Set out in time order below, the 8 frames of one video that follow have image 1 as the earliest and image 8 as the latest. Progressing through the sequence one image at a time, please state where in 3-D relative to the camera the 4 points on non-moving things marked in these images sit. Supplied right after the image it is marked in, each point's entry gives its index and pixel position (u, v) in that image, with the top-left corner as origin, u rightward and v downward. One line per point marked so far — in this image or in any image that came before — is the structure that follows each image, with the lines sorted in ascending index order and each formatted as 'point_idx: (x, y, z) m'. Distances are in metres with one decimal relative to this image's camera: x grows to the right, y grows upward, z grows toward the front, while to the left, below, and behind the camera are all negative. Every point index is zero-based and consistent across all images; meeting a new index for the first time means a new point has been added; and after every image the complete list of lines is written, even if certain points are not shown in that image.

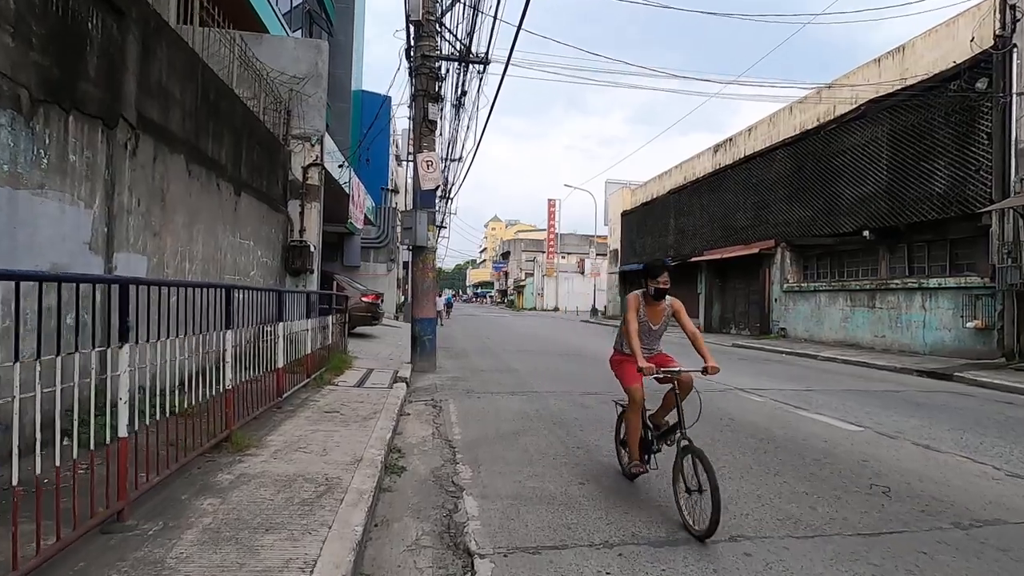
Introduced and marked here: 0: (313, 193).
0: (-4.9, +2.3, +13.2) m
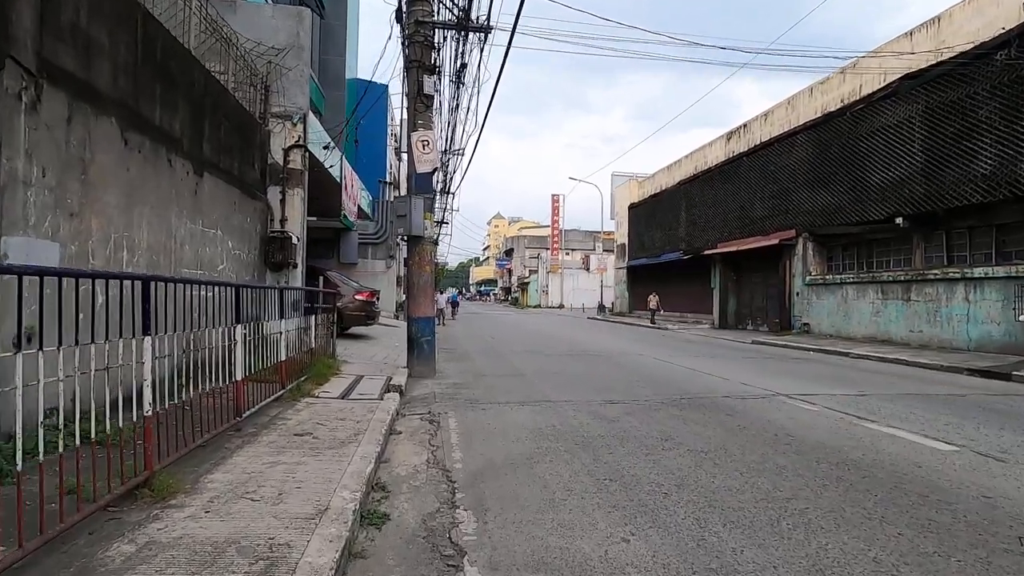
0: (-4.7, +2.4, +11.8) m
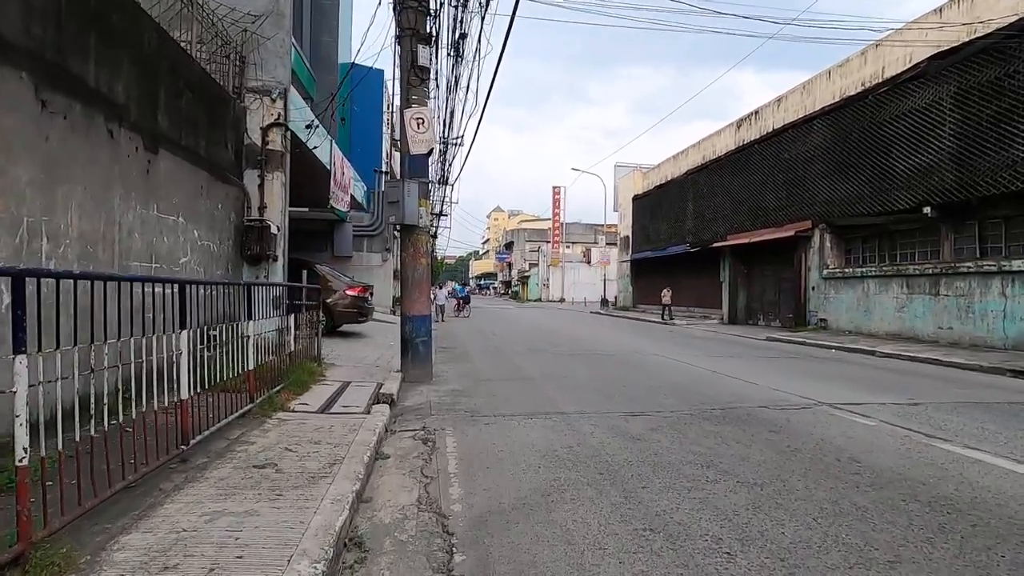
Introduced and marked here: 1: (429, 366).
0: (-4.6, +2.5, +10.6) m
1: (-1.6, -1.5, +10.7) m
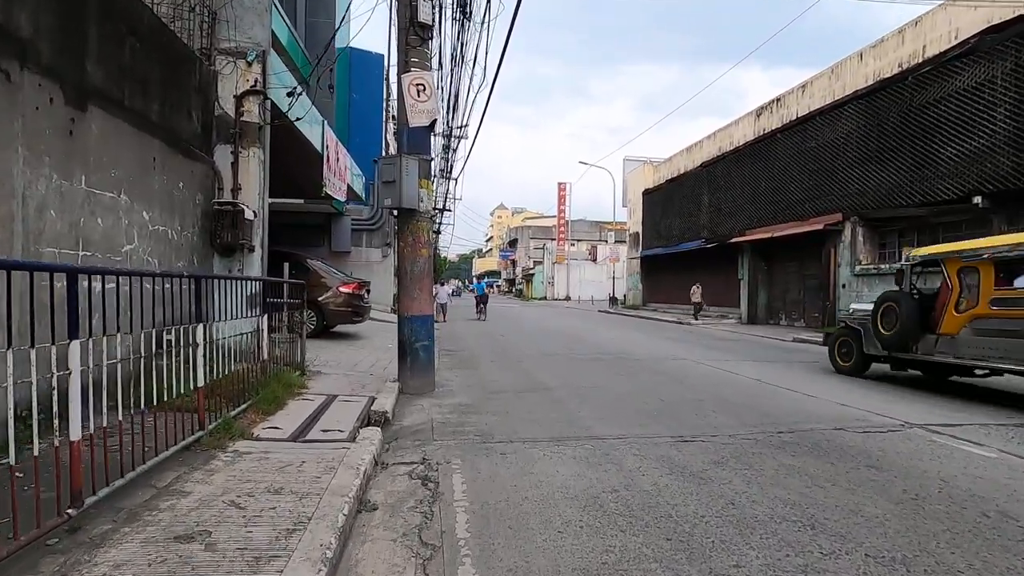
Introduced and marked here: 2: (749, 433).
0: (-4.4, +2.6, +9.0) m
1: (-1.4, -1.5, +9.2) m
2: (+2.9, -1.8, +6.6) m
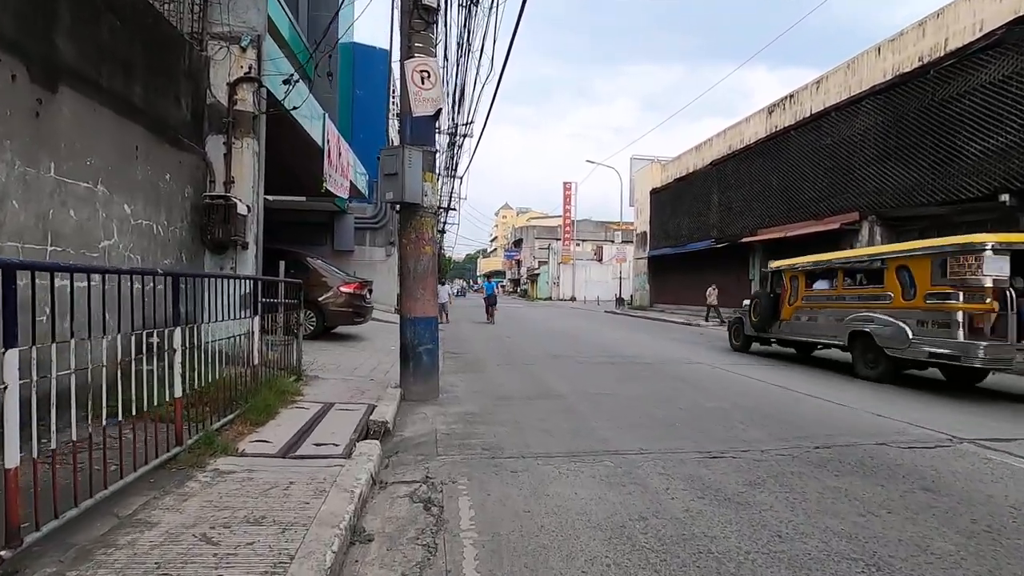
0: (-4.2, +2.6, +8.5) m
1: (-1.2, -1.5, +8.7) m
2: (+3.0, -1.8, +6.0) m
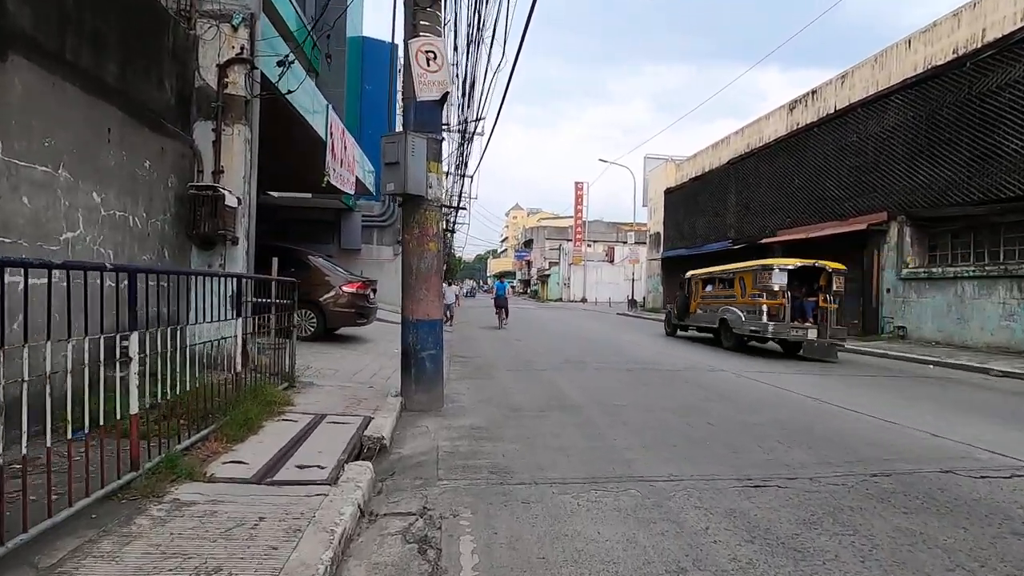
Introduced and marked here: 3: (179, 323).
0: (-4.0, +2.6, +7.9) m
1: (-1.1, -1.5, +8.0) m
2: (+3.1, -1.8, +5.2) m
3: (-3.3, -0.3, +5.2) m
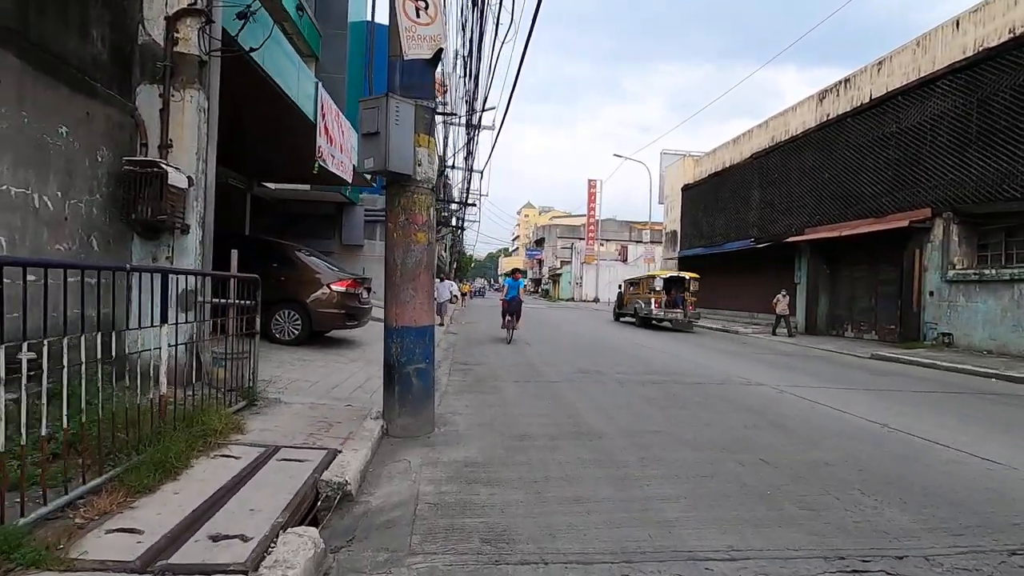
0: (-3.9, +2.6, +6.5) m
1: (-1.0, -1.5, +6.6) m
2: (+3.1, -1.9, +3.7) m
3: (-3.3, -0.3, +3.9) m
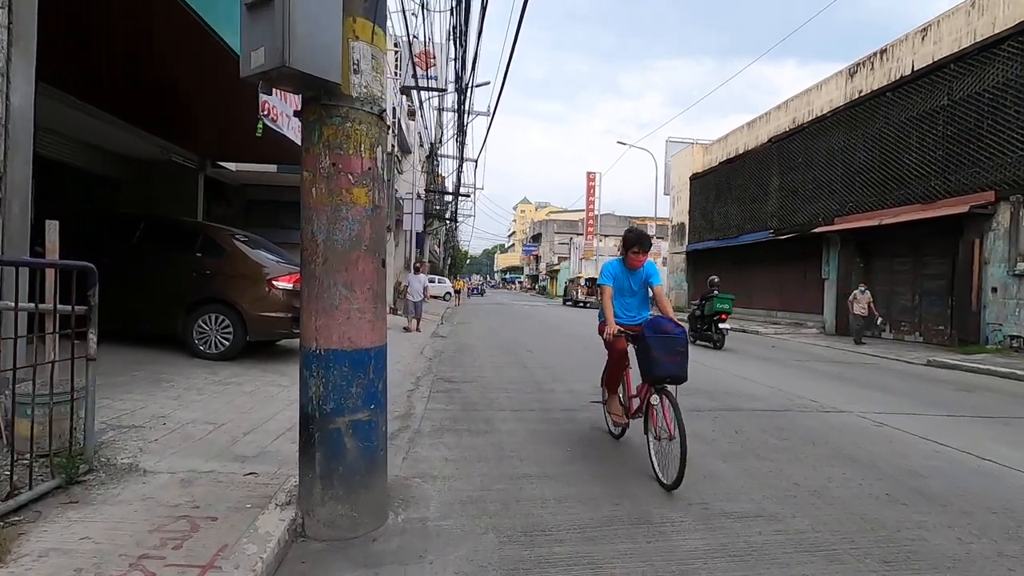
0: (-3.9, +2.6, +3.9) m
1: (-1.0, -1.4, +3.9) m
2: (+3.2, -1.8, +1.1) m
3: (-3.2, -0.3, +1.2) m
